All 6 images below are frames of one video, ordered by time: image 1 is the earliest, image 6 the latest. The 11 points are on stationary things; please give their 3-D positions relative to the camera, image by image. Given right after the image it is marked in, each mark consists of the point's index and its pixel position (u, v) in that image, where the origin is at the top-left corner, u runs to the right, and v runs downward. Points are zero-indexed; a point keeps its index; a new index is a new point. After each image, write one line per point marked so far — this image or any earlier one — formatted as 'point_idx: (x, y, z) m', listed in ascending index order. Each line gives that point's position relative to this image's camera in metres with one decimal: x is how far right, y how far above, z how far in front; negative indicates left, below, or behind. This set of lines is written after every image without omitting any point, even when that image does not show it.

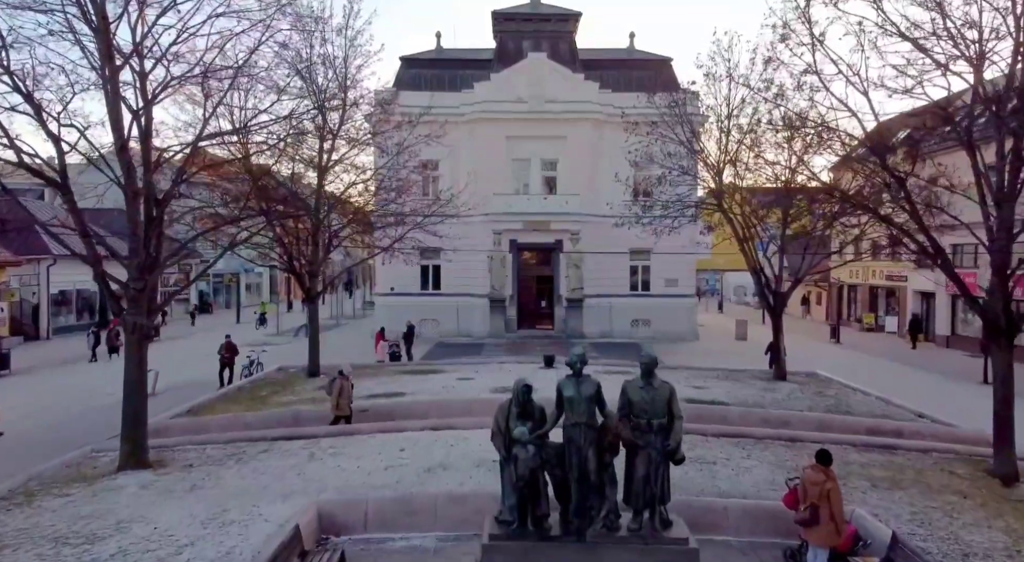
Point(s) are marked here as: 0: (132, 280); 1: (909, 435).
0: (-5.7, 0.0, +9.8) m
1: (+7.4, -2.9, +12.2) m
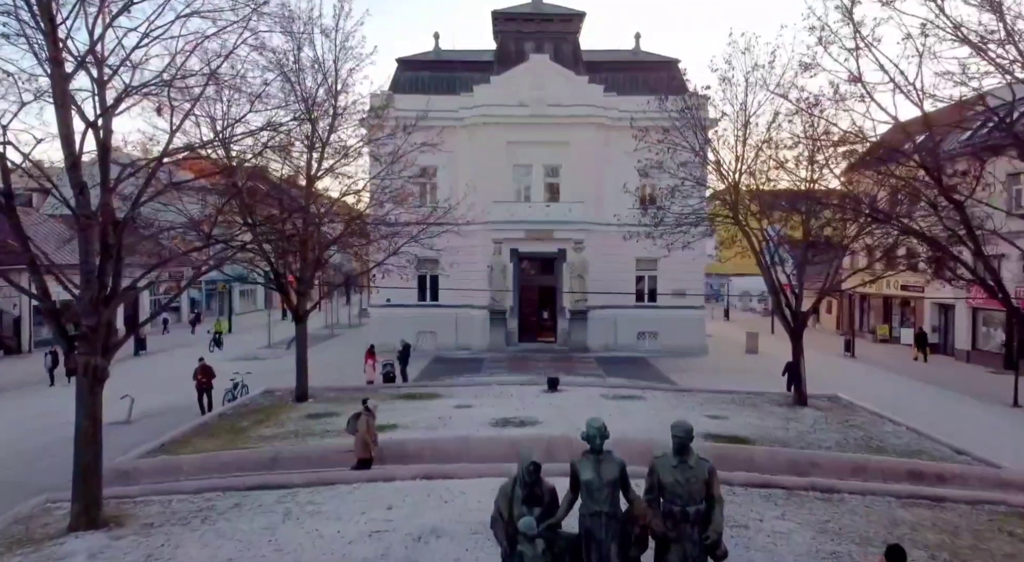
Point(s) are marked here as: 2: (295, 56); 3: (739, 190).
0: (-5.7, -0.5, +8.6) m
1: (+7.5, -3.3, +11.0) m
2: (-5.1, +5.3, +15.4) m
3: (+6.1, +2.4, +17.3) m
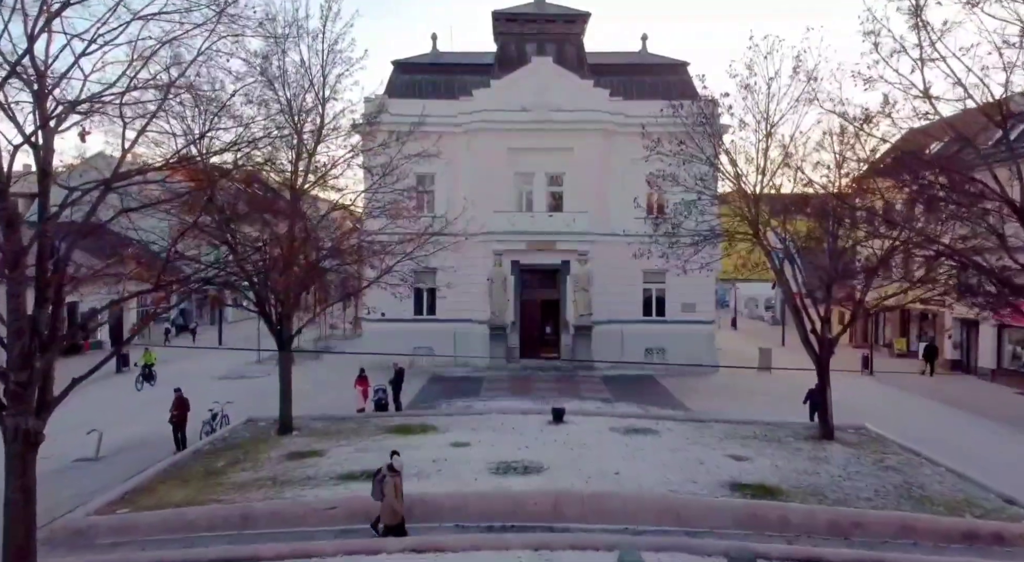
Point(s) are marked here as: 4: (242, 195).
0: (-5.6, -1.0, +7.4) m
1: (+7.5, -3.9, +9.8) m
2: (-5.1, +4.8, +14.2) m
3: (+6.1, +1.9, +16.0) m
4: (-5.8, +1.8, +13.9) m
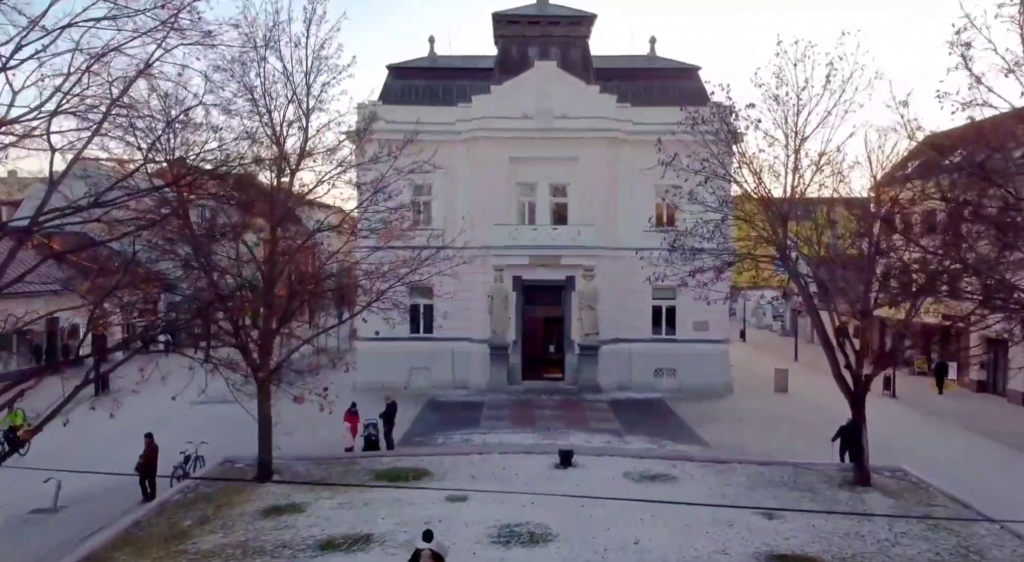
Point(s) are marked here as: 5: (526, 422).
0: (-5.6, -1.6, +5.9) m
1: (+7.6, -4.5, +8.3) m
2: (-5.0, +4.1, +12.7) m
3: (+6.2, +1.2, +14.6) m
4: (-5.7, +1.2, +12.4) m
5: (+0.4, -4.2, +19.3) m
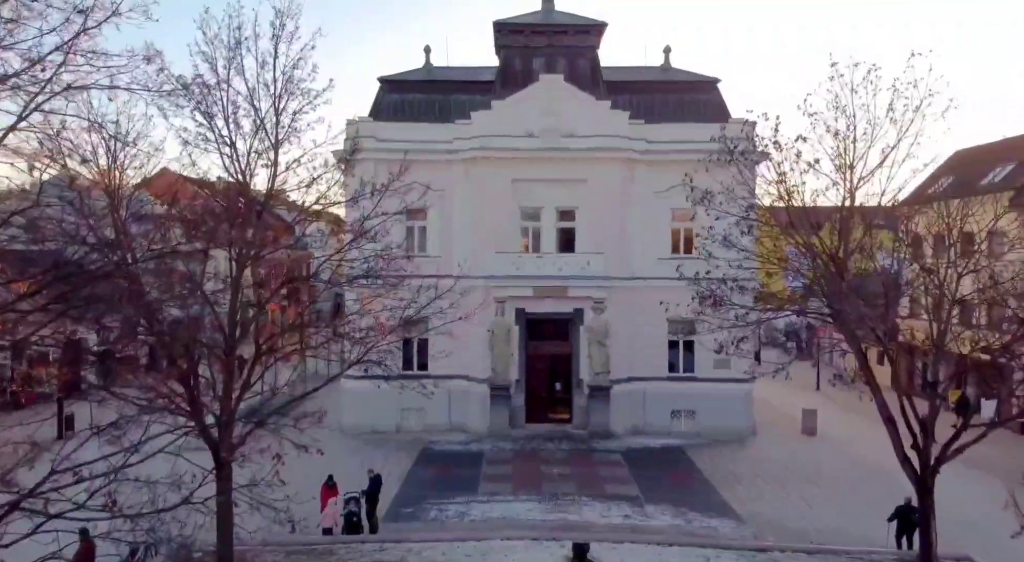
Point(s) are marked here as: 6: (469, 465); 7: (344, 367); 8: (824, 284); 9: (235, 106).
0: (-5.5, -2.8, +3.8) m
1: (+7.6, -5.7, +6.2) m
2: (-4.9, +3.0, +10.6) m
3: (+6.3, +0.1, +12.4) m
4: (-5.6, 0.0, +10.3) m
5: (+0.5, -5.4, +17.2) m
6: (-1.3, -5.4, +19.0) m
7: (-3.9, -1.9, +15.0) m
8: (+6.0, -0.1, +12.2) m
9: (-4.9, +3.0, +11.6) m
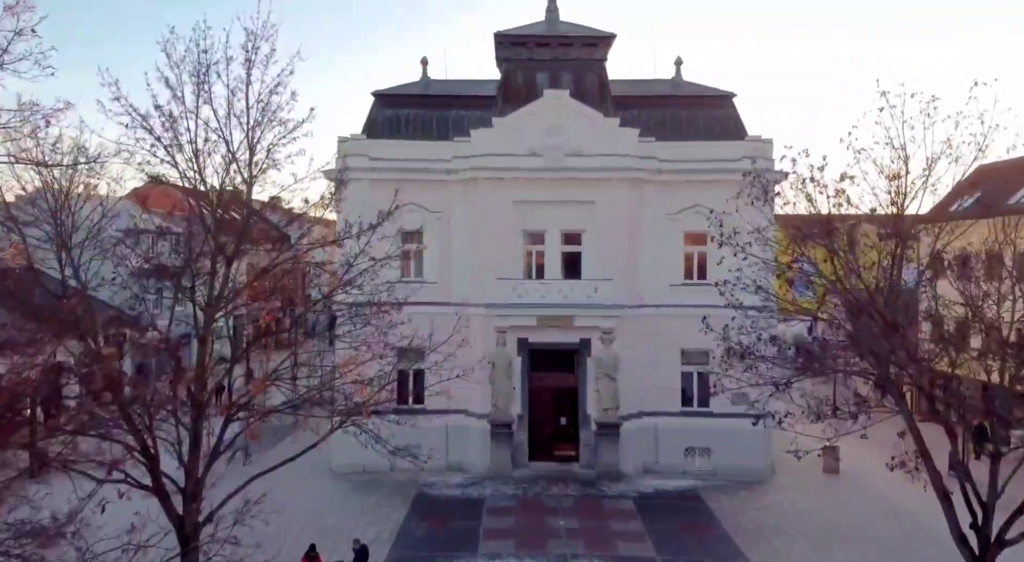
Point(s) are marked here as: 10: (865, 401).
0: (-5.4, -3.7, +2.4) m
1: (+7.7, -6.6, +4.7) m
2: (-4.9, +2.1, +9.2) m
3: (+6.3, -0.9, +11.0) m
4: (-5.5, -0.9, +8.9) m
5: (+0.6, -6.3, +15.7) m
6: (-1.2, -6.3, +17.5) m
7: (-3.8, -2.8, +13.6) m
8: (+6.1, -1.1, +10.8) m
9: (-4.8, +2.0, +10.2) m
10: (+5.7, -2.2, +9.8) m
